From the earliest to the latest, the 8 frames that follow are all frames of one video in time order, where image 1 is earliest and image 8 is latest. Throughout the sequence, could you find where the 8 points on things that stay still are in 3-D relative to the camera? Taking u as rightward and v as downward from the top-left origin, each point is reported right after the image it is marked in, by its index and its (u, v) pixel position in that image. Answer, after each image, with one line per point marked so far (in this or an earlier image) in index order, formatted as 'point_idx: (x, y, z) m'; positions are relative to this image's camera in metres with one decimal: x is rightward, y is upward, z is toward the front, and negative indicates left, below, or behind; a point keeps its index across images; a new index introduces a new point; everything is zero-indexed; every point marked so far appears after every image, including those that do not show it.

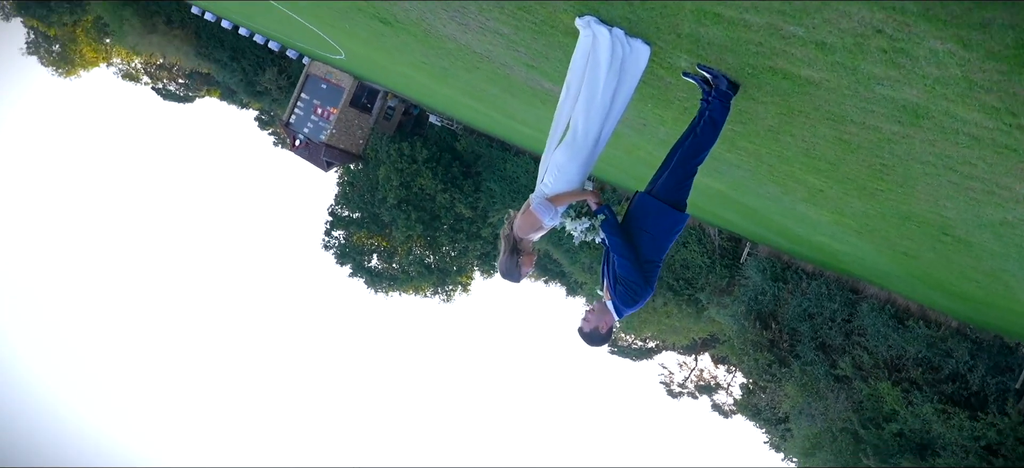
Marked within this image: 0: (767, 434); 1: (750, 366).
0: (+4.9, -3.7, +16.9) m
1: (+4.5, -2.4, +16.4) m
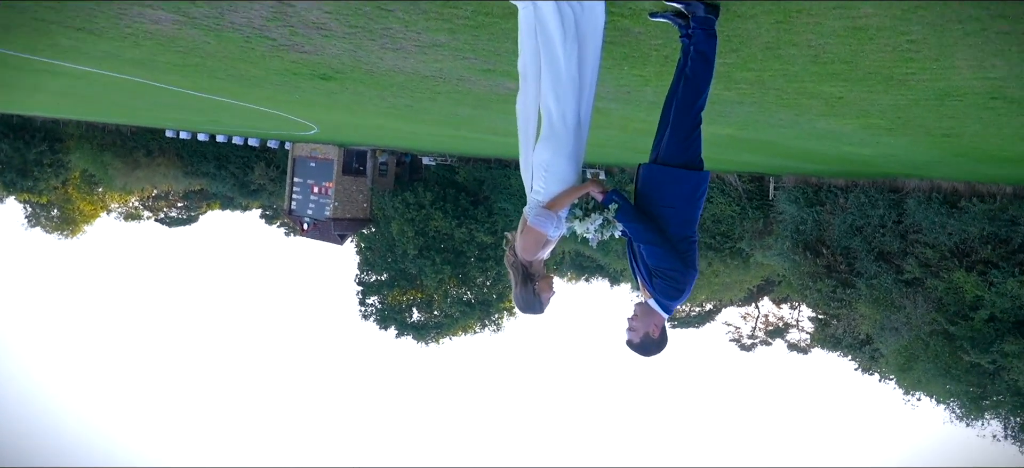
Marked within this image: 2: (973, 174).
0: (+6.2, -2.2, +15.8) m
1: (+5.4, -1.1, +15.4) m
2: (+5.9, +0.7, +11.0) m
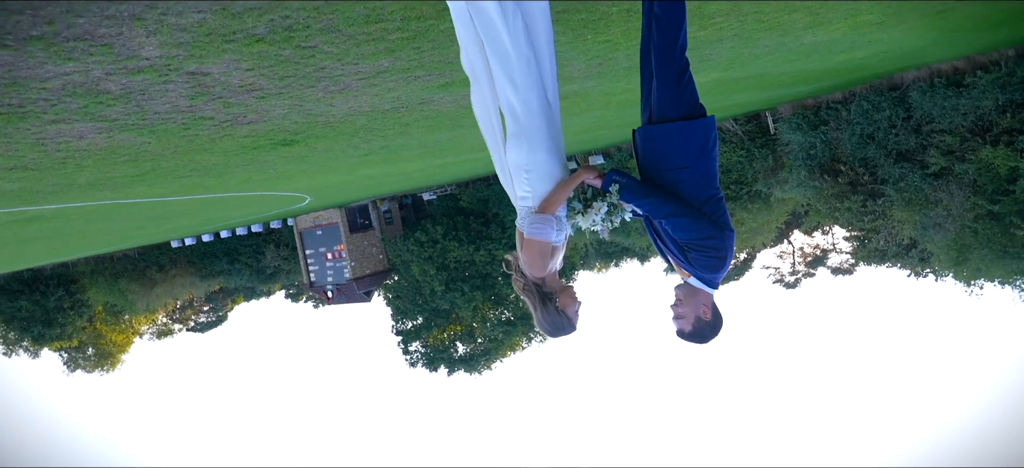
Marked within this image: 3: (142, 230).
0: (+6.9, -0.6, +15.1) m
1: (+5.7, +0.3, +14.7) m
2: (+5.6, +2.2, +10.3) m
3: (-5.8, +0.1, +13.4) m
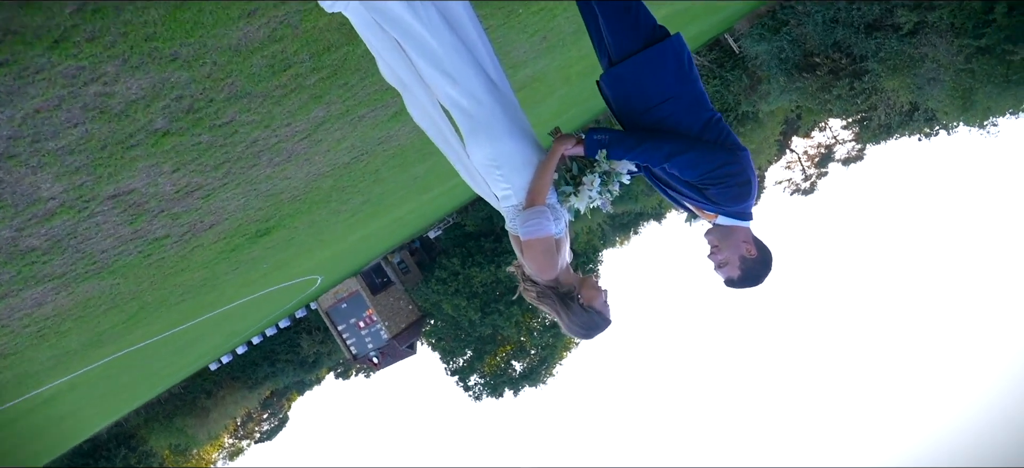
0: (+6.8, +1.8, +14.5) m
1: (+5.5, +2.1, +14.1) m
2: (+4.6, +4.0, +9.8) m
3: (-5.3, -2.1, +13.0) m
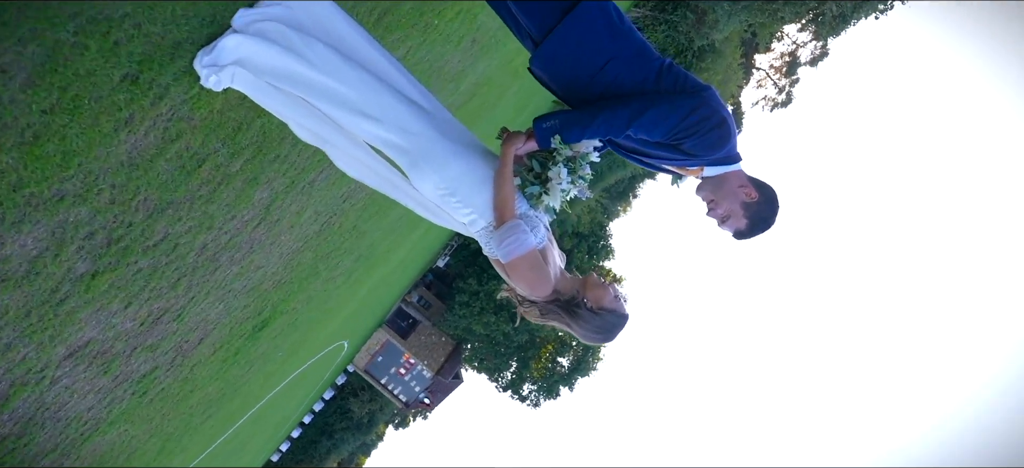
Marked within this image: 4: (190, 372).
0: (+5.9, +3.7, +14.2) m
1: (+4.5, +3.6, +13.8) m
2: (+3.1, +5.1, +9.4) m
3: (-4.4, -3.7, +12.7) m
4: (-2.7, -1.1, +7.4) m
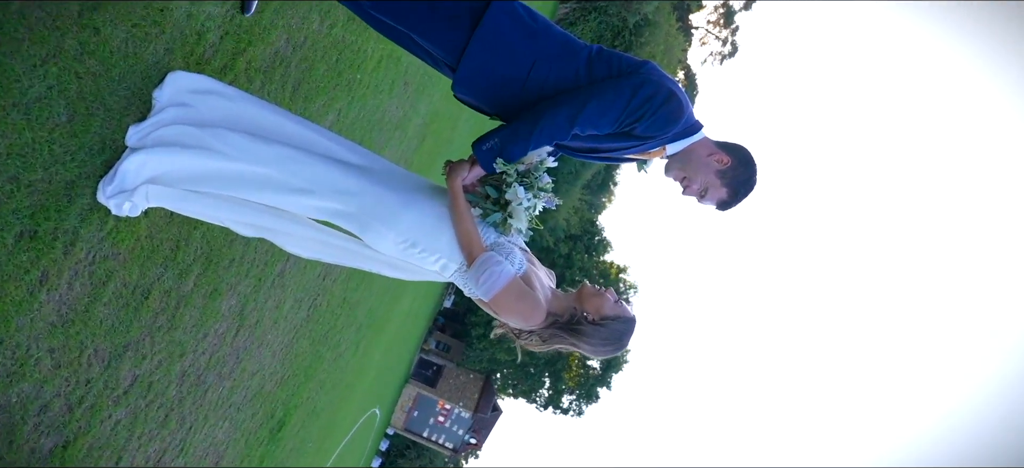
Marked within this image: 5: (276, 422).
0: (+4.5, +4.8, +14.1) m
1: (+3.2, +4.4, +13.7) m
2: (+1.4, +5.5, +9.3) m
3: (-3.3, -5.2, +12.3) m
4: (-2.3, -2.1, +7.1) m
5: (-2.1, -1.7, +7.6) m
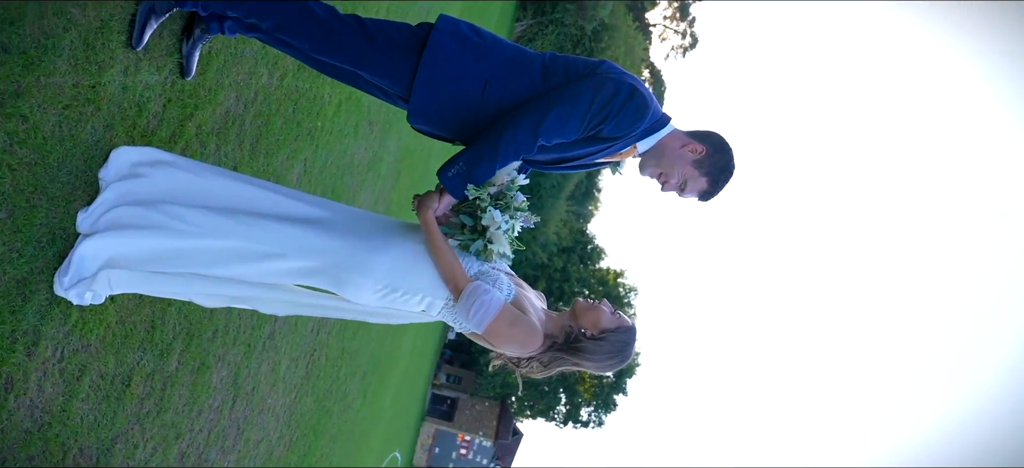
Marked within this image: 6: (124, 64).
0: (+3.5, +5.1, +14.1) m
1: (+2.3, +4.5, +13.7) m
2: (+0.4, +5.4, +9.4) m
3: (-2.5, -6.0, +12.0) m
4: (-2.1, -2.6, +6.9) m
5: (-1.9, -2.2, +7.4) m
6: (-1.4, +0.6, +3.2) m
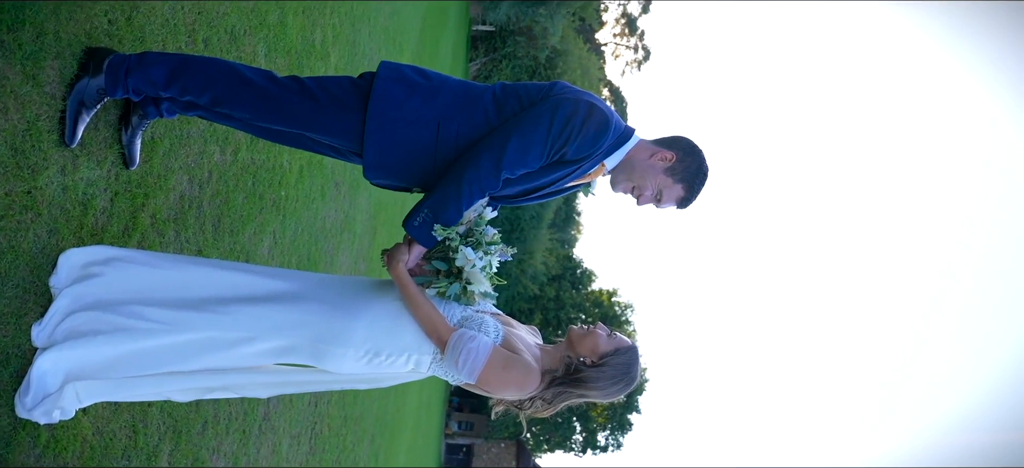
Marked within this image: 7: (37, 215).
0: (+2.5, +5.0, +14.3) m
1: (+1.3, +4.2, +13.8) m
2: (-0.6, +4.9, +9.5) m
3: (-1.7, -6.8, +11.6) m
4: (-1.7, -3.2, +6.6) m
5: (-1.6, -2.8, +7.2) m
6: (-1.6, +0.2, +3.0) m
7: (-1.6, +0.1, +3.0) m
